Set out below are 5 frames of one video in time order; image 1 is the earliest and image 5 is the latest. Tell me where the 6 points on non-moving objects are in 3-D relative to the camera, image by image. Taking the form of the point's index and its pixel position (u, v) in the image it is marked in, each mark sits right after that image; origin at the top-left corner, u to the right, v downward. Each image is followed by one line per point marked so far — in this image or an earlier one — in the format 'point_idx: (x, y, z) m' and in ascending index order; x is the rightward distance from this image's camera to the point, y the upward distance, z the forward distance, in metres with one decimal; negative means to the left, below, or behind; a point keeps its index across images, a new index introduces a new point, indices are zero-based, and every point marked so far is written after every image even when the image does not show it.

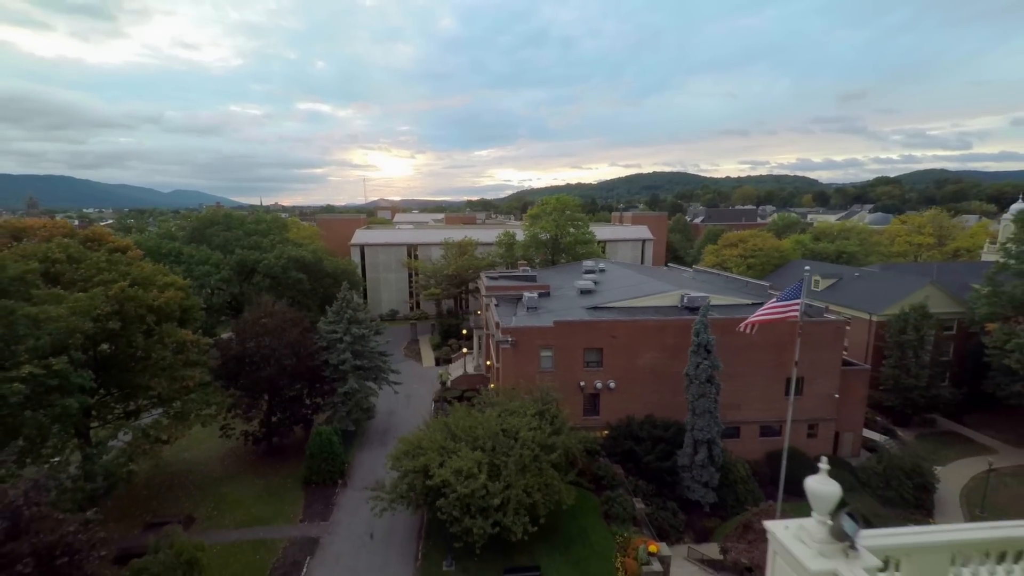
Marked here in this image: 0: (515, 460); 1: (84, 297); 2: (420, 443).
0: (+0.1, -6.2, +18.7) m
1: (-14.1, -0.3, +16.9) m
2: (-3.6, -6.0, +19.7) m
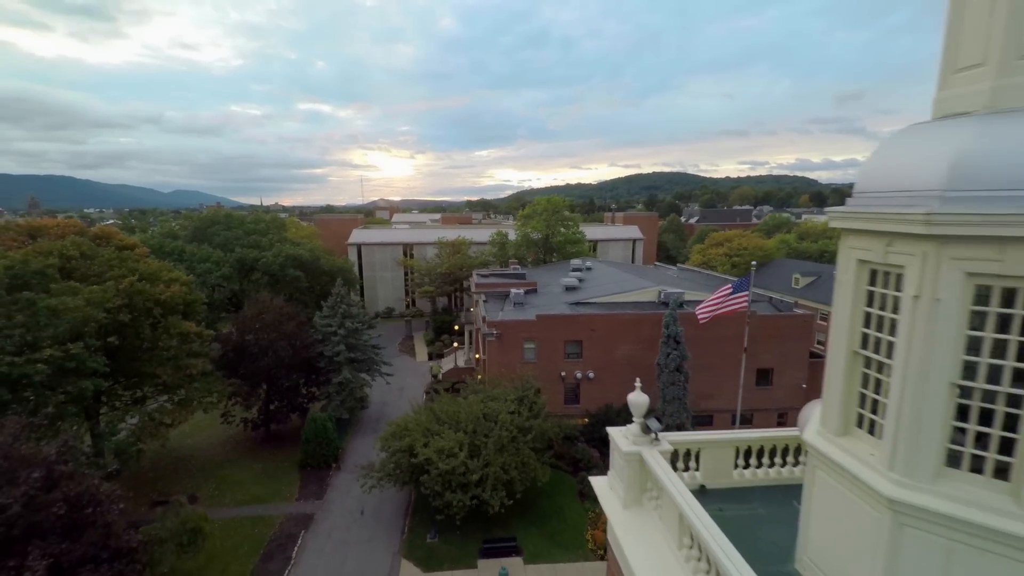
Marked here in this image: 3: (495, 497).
0: (-0.7, -6.0, +20.2) m
1: (-14.9, -0.1, +18.4) m
2: (-4.4, -5.8, +21.3) m
3: (-0.6, -7.8, +19.2) m
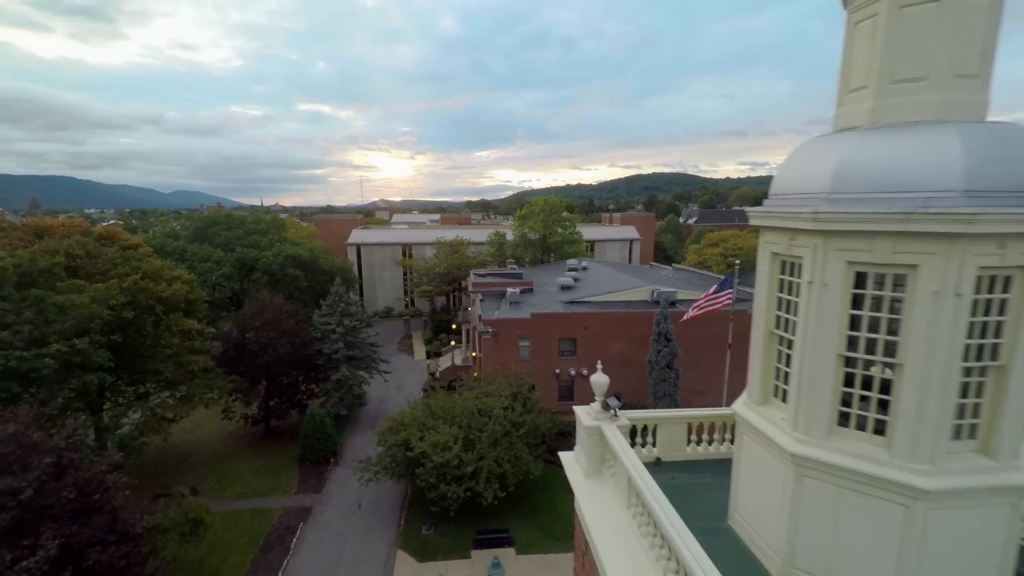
0: (-1.0, -5.9, +20.8) m
1: (-15.2, 0.0, +19.0) m
2: (-4.7, -5.7, +21.8) m
3: (-0.9, -7.8, +19.7) m
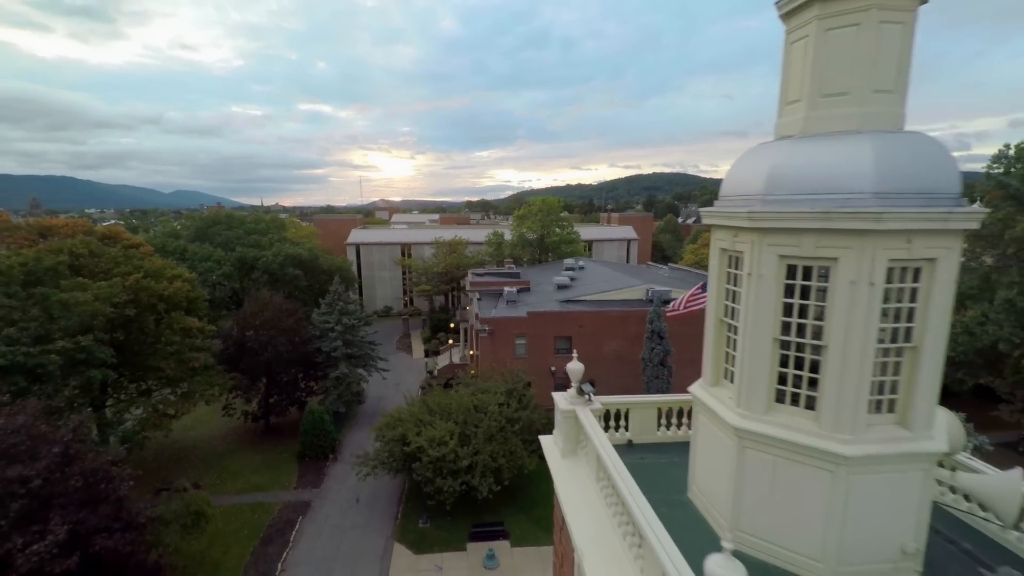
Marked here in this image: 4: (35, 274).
0: (-1.2, -5.9, +21.2) m
1: (-15.4, +0.1, +19.4) m
2: (-4.9, -5.6, +22.2) m
3: (-1.1, -7.7, +20.2) m
4: (-17.1, +0.5, +18.4) m
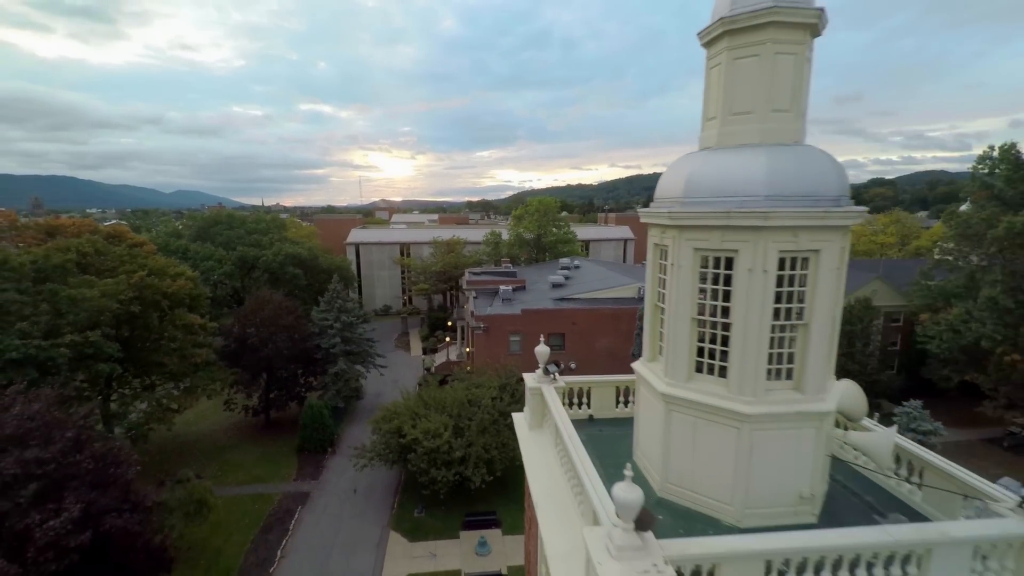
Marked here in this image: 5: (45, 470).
0: (-1.5, -5.8, +21.9) m
1: (-15.8, +0.2, +20.1) m
2: (-5.2, -5.5, +23.0) m
3: (-1.5, -7.6, +20.9) m
4: (-17.5, +0.6, +19.1) m
5: (-10.1, -3.9, +11.1) m
